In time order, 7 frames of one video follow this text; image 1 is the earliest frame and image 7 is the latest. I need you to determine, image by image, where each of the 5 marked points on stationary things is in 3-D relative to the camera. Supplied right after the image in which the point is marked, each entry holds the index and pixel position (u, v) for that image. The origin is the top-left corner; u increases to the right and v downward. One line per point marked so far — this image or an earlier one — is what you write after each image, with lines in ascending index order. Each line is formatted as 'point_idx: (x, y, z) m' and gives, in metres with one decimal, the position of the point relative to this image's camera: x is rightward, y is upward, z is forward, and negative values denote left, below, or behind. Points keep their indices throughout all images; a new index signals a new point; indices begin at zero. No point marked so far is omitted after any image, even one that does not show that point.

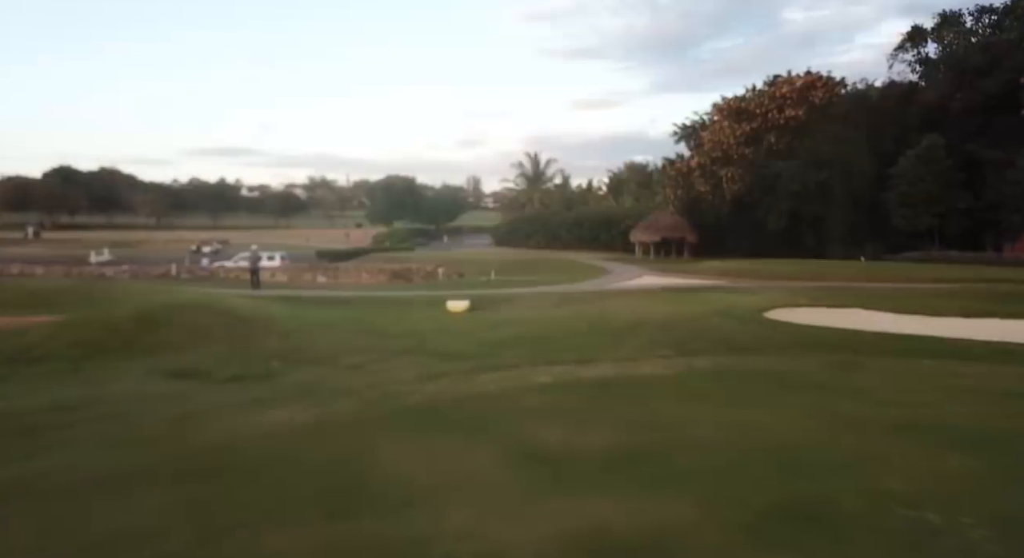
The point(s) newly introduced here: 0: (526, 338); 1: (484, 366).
0: (+0.4, -1.8, +17.9) m
1: (-0.7, -2.2, +15.1) m
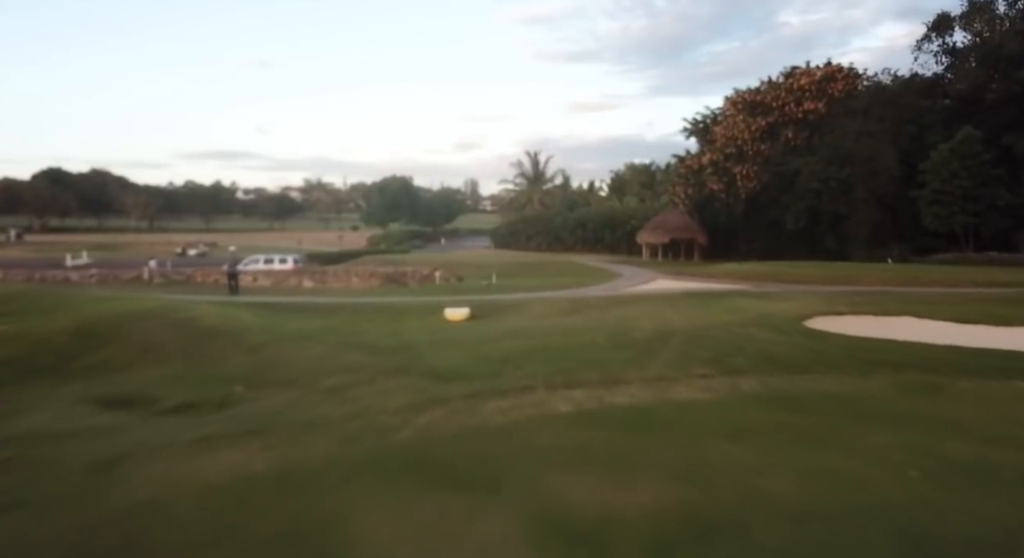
0: (+0.6, -1.9, +15.4) m
1: (-0.5, -2.3, +12.5) m
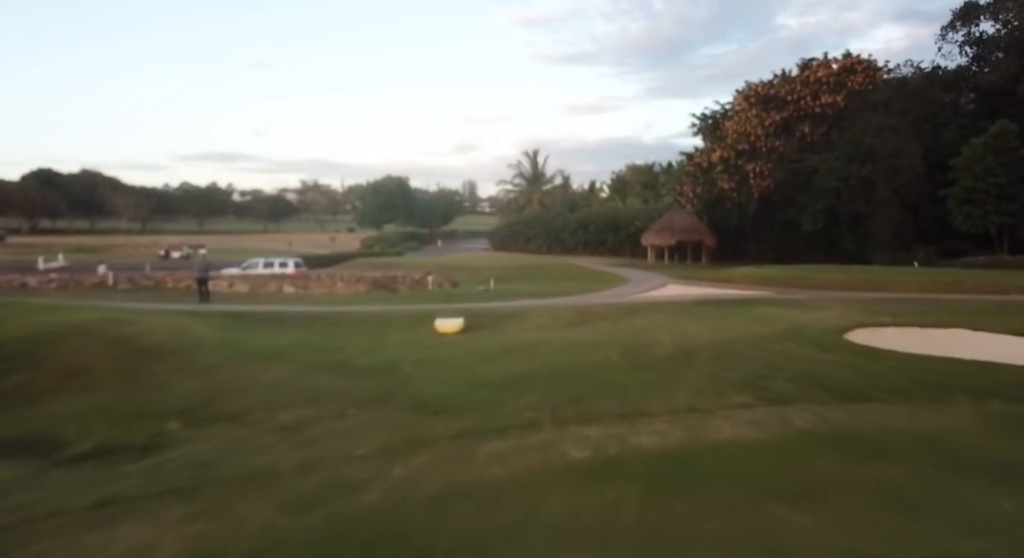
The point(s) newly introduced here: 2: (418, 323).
0: (+0.6, -2.1, +13.0) m
1: (-0.5, -2.5, +10.1) m
2: (-3.1, -1.4, +19.3) m
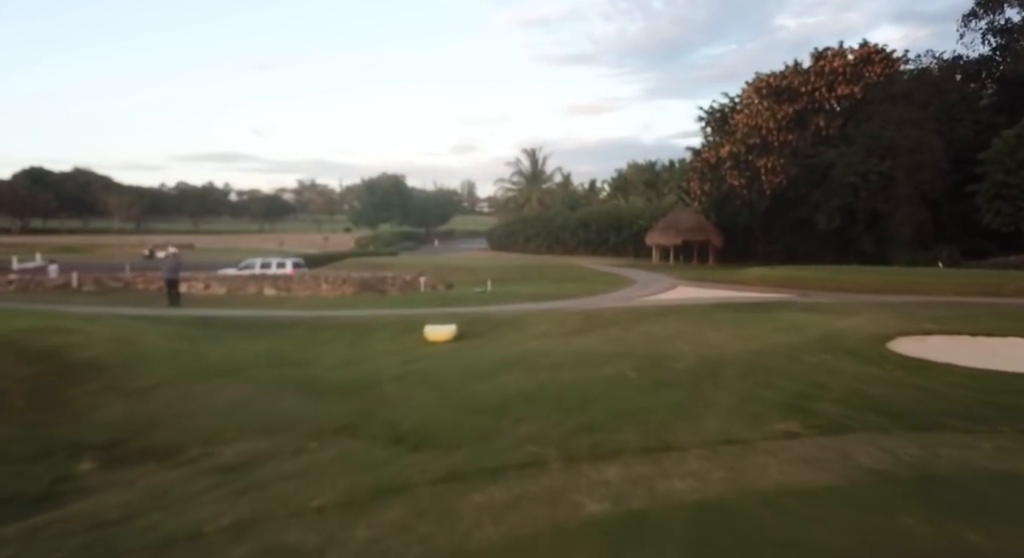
0: (+0.6, -2.2, +11.0) m
1: (-0.5, -2.5, +8.1) m
2: (-3.1, -1.5, +17.3) m
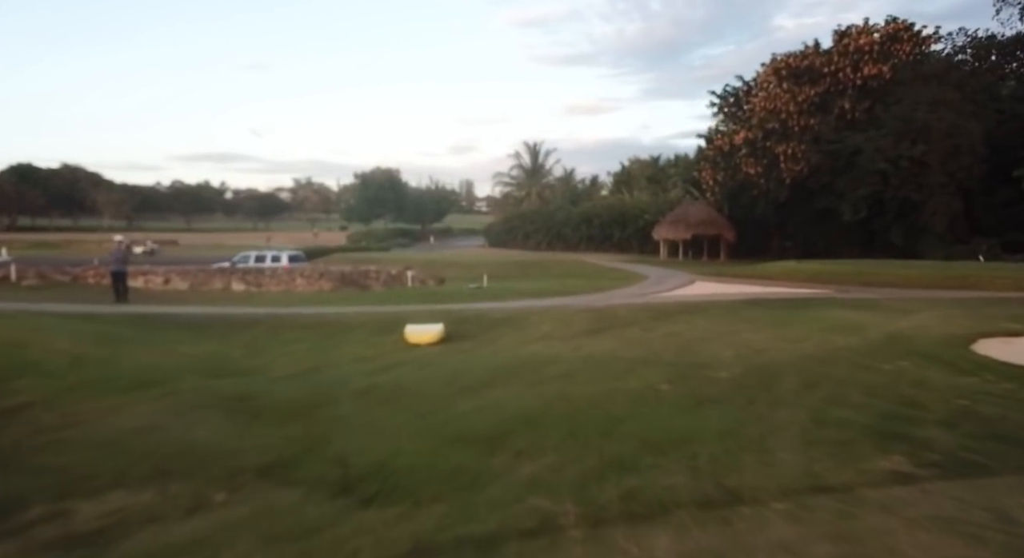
0: (+0.6, -1.9, +8.2) m
1: (-0.5, -2.3, +5.3) m
2: (-3.2, -1.2, +14.5) m
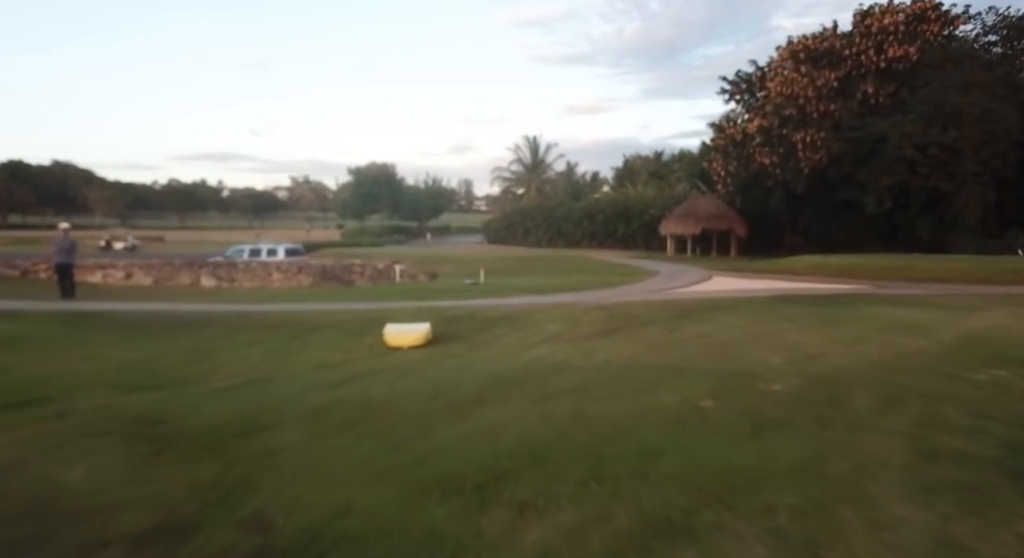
0: (+0.6, -1.8, +6.0) m
1: (-0.5, -2.1, +3.1) m
2: (-3.2, -1.1, +12.3) m
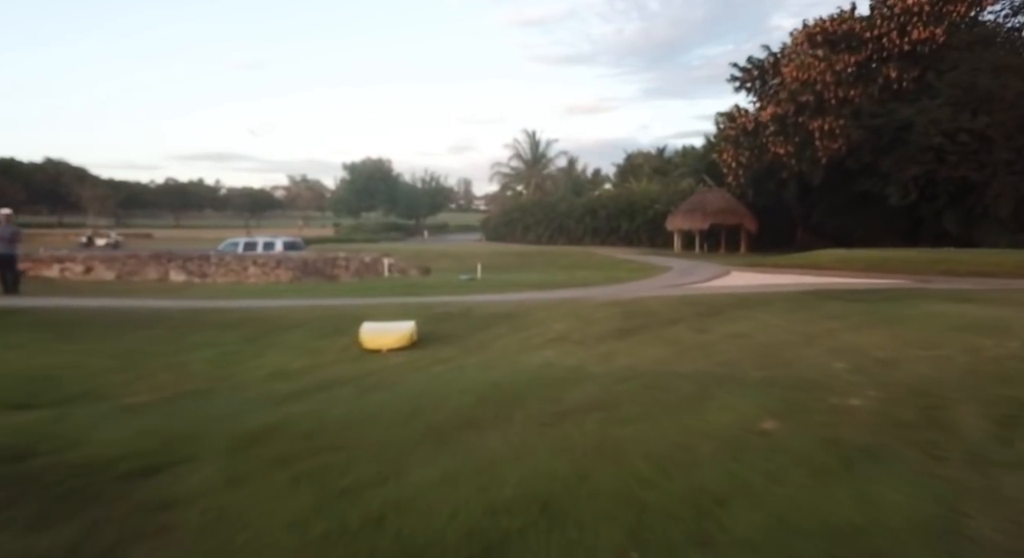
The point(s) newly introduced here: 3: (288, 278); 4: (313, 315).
0: (+0.6, -1.6, +4.1) m
1: (-0.5, -2.0, +1.3) m
2: (-3.2, -0.9, +10.5) m
3: (-7.0, +0.1, +18.9) m
4: (-3.9, -0.7, +11.9) m
